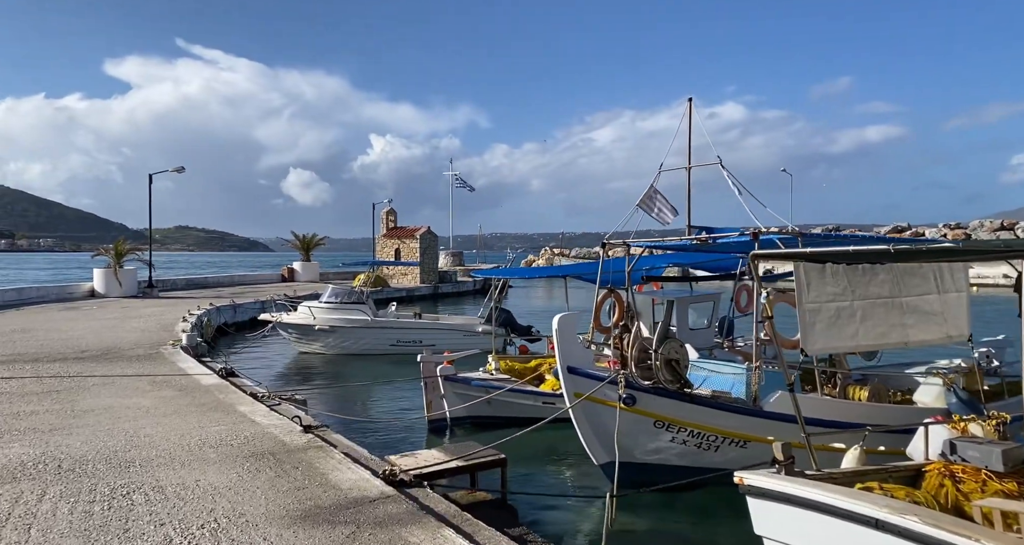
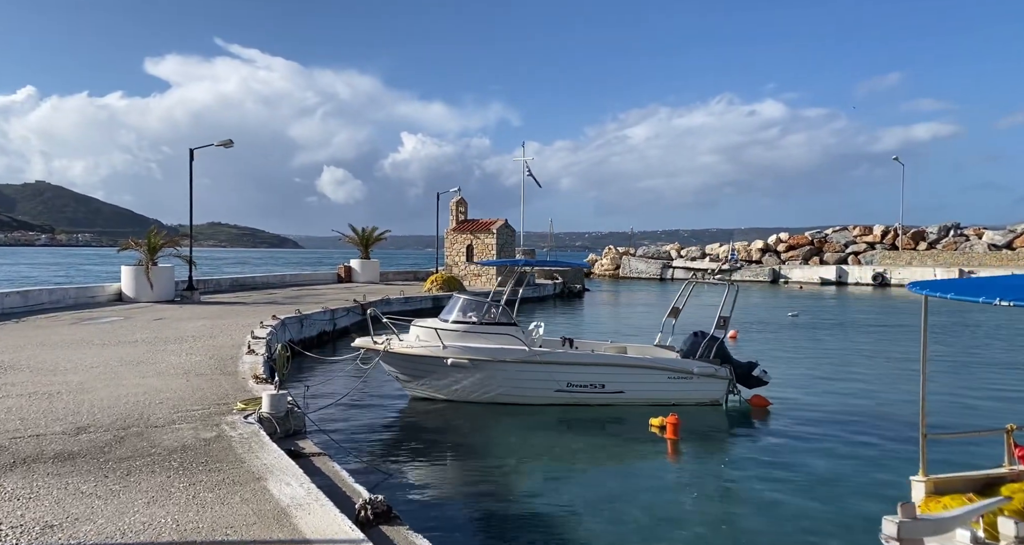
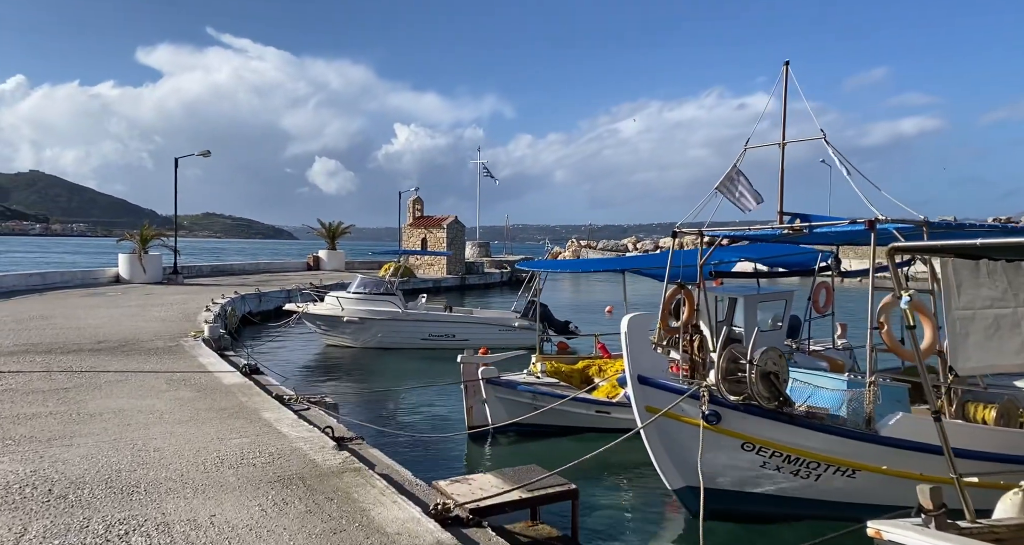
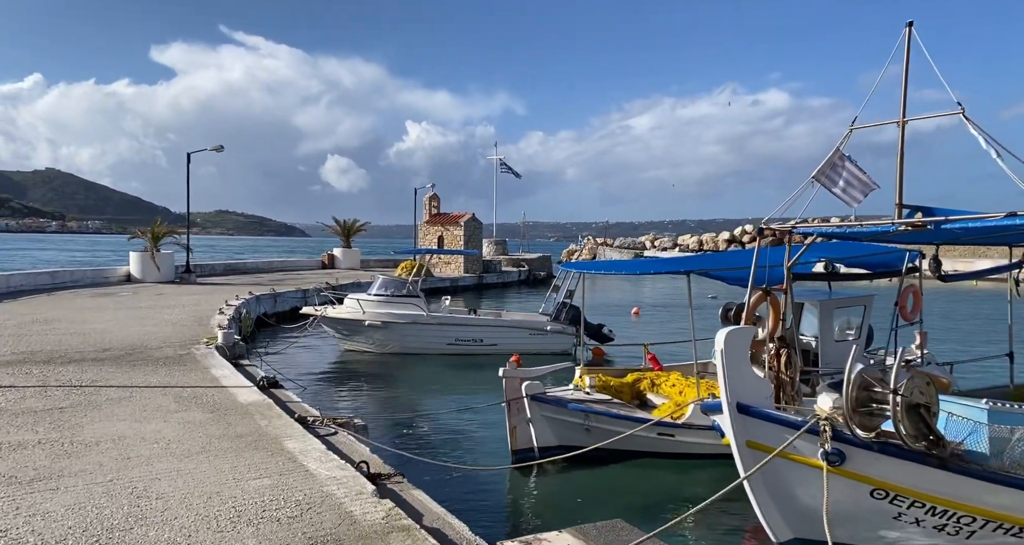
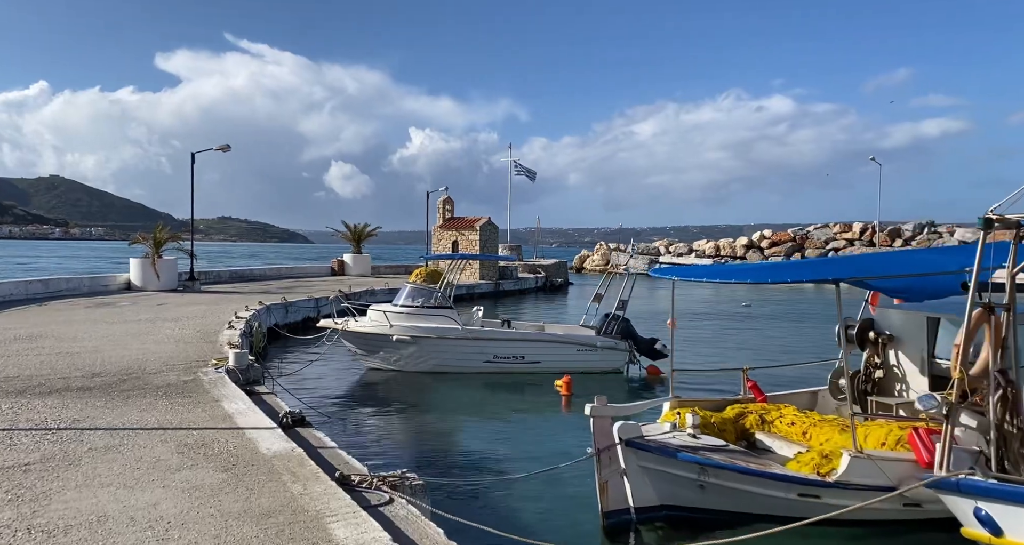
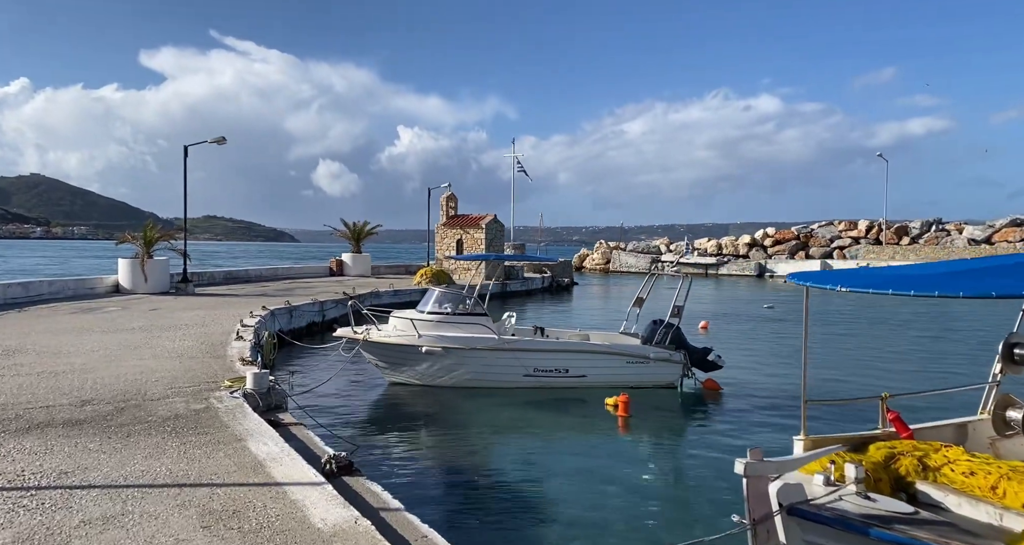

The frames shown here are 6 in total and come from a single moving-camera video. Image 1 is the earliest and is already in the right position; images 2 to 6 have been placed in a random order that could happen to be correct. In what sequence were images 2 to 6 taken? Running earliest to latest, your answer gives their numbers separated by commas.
3, 4, 5, 6, 2
